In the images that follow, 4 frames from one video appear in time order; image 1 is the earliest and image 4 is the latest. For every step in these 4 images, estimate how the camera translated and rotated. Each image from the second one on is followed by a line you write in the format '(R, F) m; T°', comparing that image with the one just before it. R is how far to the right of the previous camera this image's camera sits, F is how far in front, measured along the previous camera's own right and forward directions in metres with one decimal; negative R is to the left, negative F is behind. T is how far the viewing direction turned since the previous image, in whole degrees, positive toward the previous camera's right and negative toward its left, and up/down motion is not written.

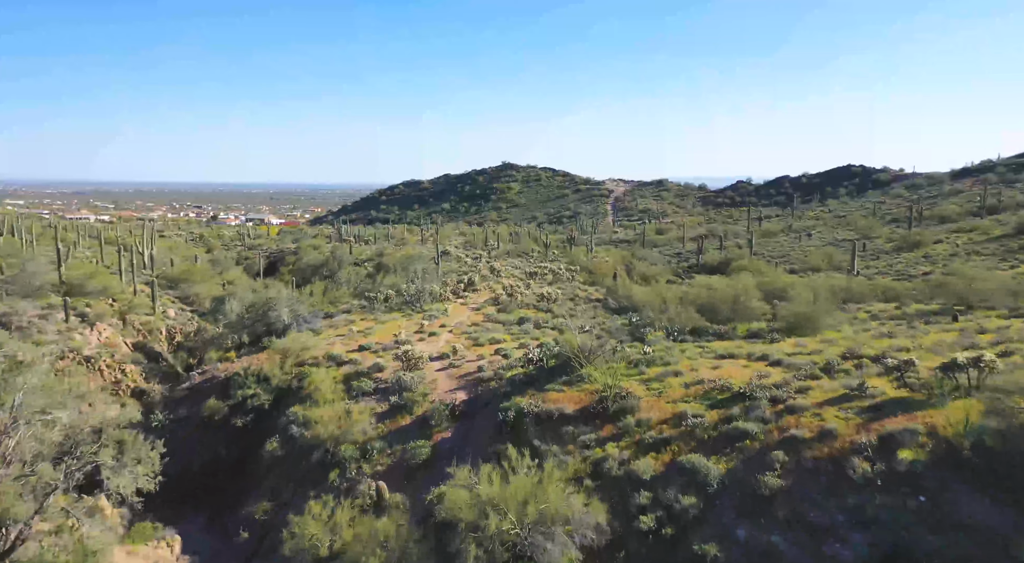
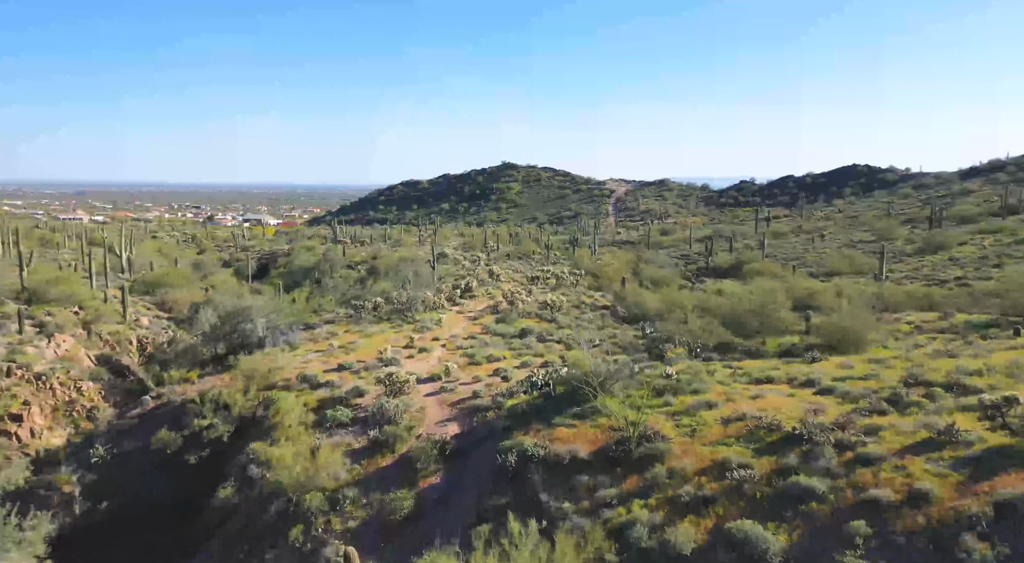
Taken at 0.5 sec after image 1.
(0.0, +2.0) m; 0°
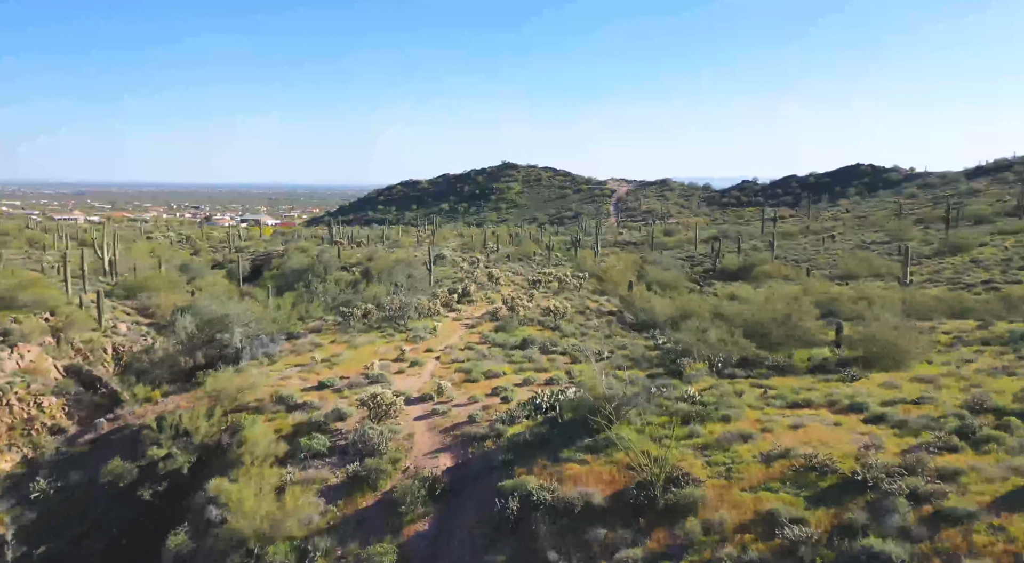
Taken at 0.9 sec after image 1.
(0.0, +1.4) m; 0°
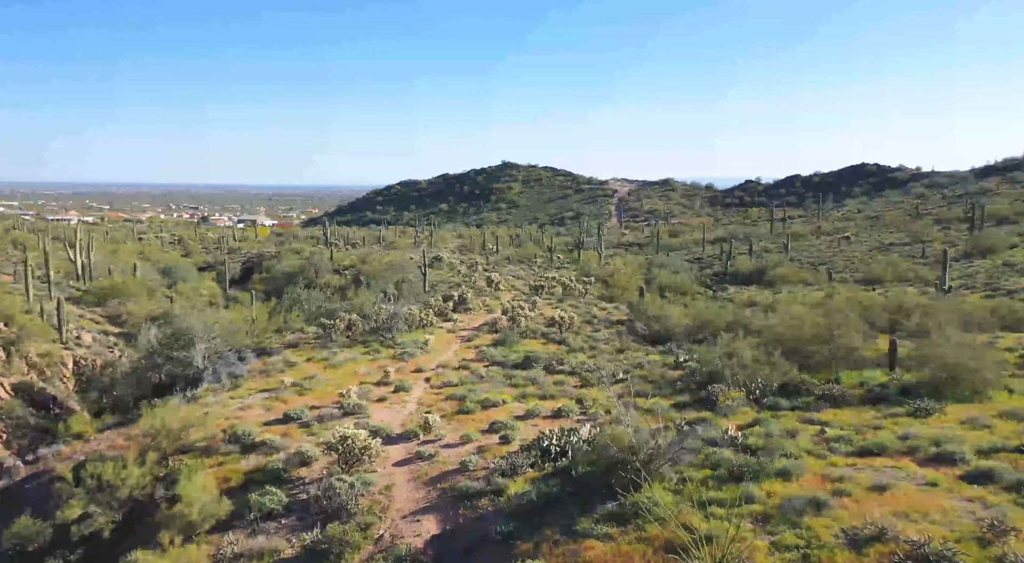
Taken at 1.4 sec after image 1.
(0.0, +2.0) m; 0°
